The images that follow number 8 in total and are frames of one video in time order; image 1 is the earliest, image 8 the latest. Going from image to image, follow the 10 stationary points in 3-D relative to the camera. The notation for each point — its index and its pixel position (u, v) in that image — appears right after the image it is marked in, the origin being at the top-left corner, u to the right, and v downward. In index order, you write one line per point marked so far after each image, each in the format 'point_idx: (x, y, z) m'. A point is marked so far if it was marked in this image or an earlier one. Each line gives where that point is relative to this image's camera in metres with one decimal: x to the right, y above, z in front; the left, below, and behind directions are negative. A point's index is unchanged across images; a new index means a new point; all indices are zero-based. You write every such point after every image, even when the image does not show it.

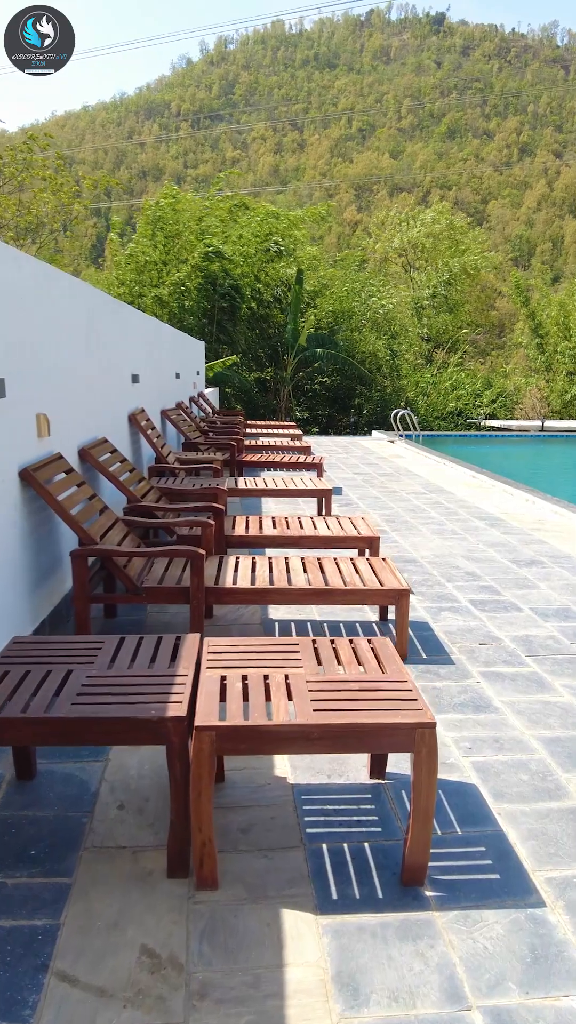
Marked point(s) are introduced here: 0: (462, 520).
0: (+1.6, 0.0, +7.6) m
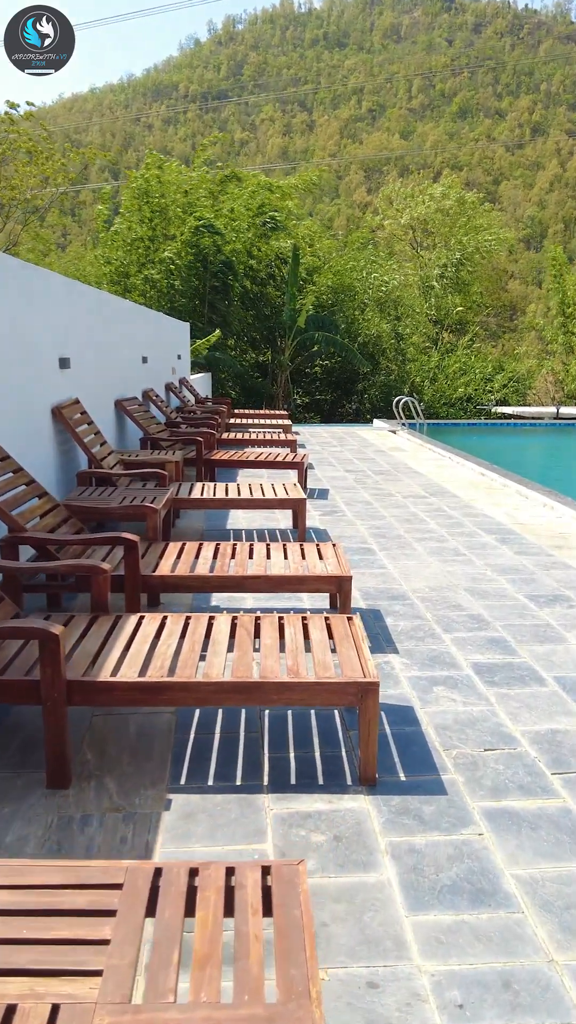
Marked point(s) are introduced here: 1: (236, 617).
0: (+1.3, -0.1, +6.2) m
1: (-0.2, -0.4, +3.1) m
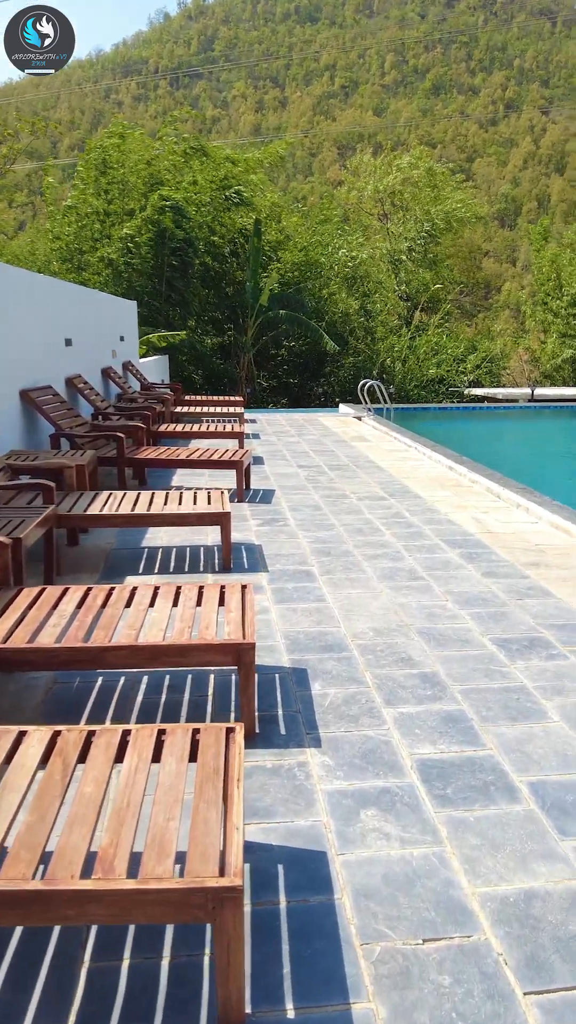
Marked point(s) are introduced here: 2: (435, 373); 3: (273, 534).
0: (+0.9, -0.2, +5.3) m
1: (-0.6, -0.6, +2.1) m
2: (+3.5, +3.3, +19.3) m
3: (-0.1, -0.1, +5.5) m
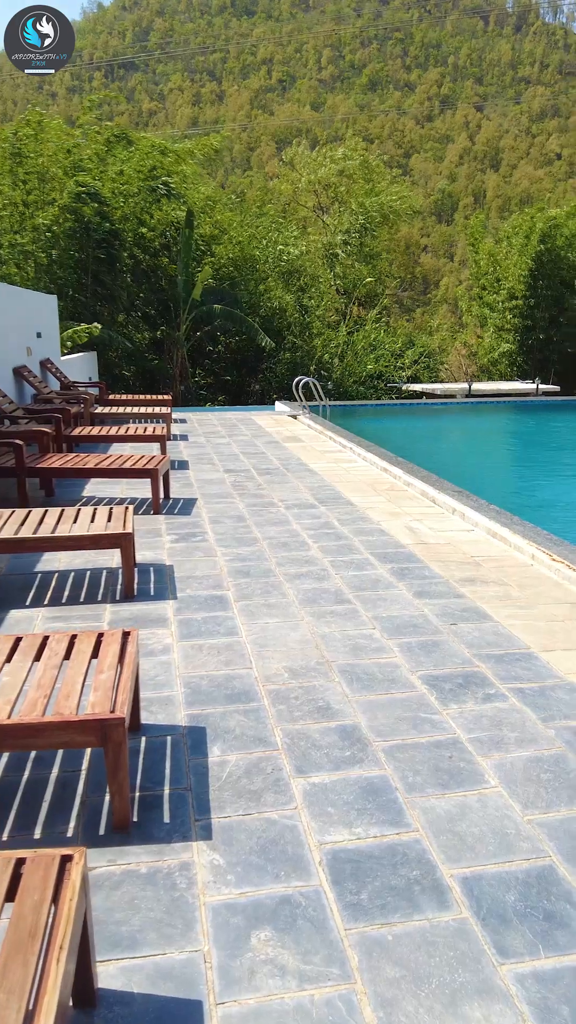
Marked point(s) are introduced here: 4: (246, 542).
0: (+0.4, -0.3, +4.8) m
1: (-0.9, -0.7, +1.5) m
2: (+2.0, +3.4, +18.9) m
3: (-0.6, -0.2, +5.0) m
4: (-0.3, -0.2, +5.1) m
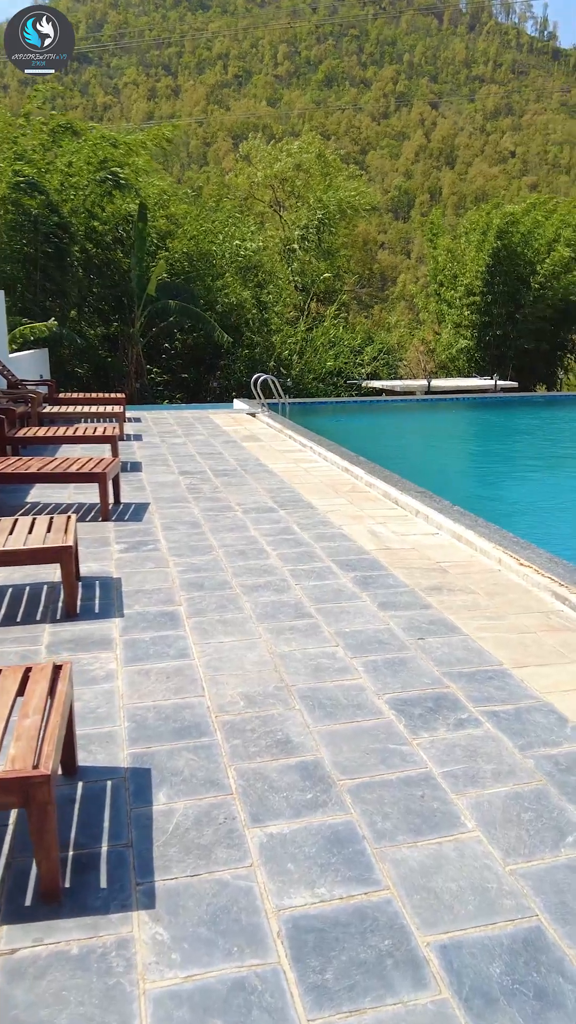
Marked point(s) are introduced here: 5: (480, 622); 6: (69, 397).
0: (+0.1, -0.3, +4.5) m
1: (-0.9, -0.7, +1.2) m
2: (+1.0, +3.4, +18.7) m
3: (-0.9, -0.3, +4.7) m
4: (-0.5, -0.2, +4.8) m
5: (+0.9, -0.5, +3.9) m
6: (-3.0, +1.6, +11.2) m
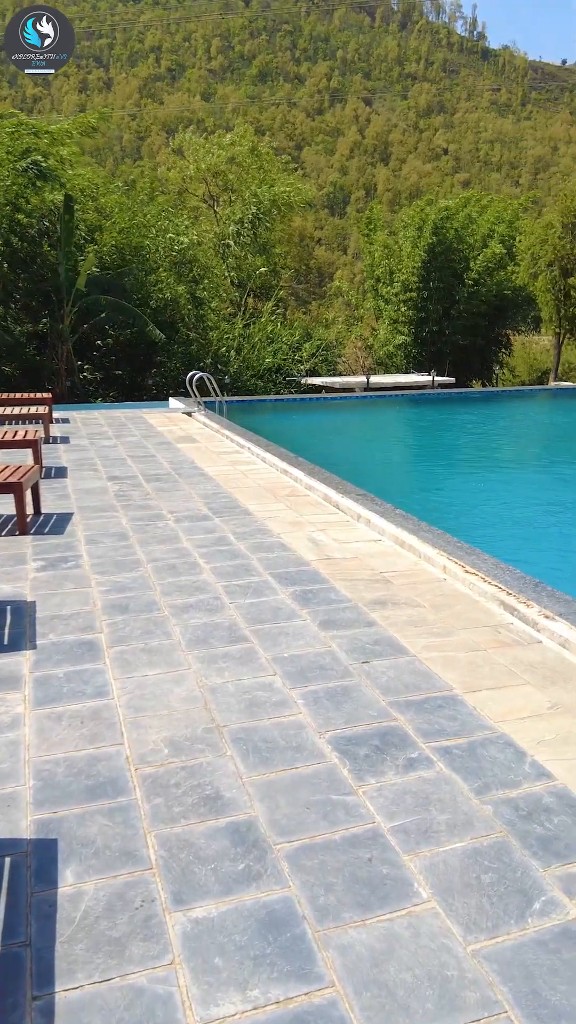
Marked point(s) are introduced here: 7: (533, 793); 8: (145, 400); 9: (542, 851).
0: (-0.2, -0.4, +4.2) m
1: (-1.0, -0.8, +0.8) m
2: (-0.4, +3.4, +18.4) m
3: (-1.2, -0.3, +4.3) m
4: (-0.9, -0.3, +4.5) m
5: (+0.6, -0.6, +3.6) m
6: (-3.8, +1.5, +10.6) m
7: (+0.7, -0.8, +2.4) m
8: (-3.2, +2.5, +18.5) m
9: (+0.7, -0.9, +2.2) m
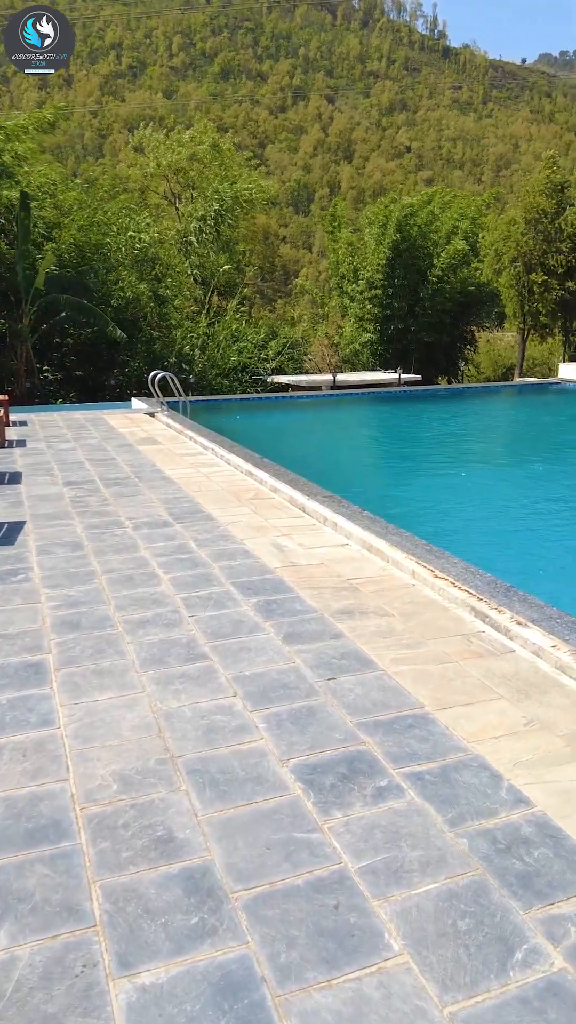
0: (-0.4, -0.4, +4.0) m
1: (-1.1, -0.9, +0.6) m
2: (-1.2, +3.4, +18.2) m
3: (-1.4, -0.4, +4.1) m
4: (-1.1, -0.3, +4.3) m
5: (+0.5, -0.6, +3.4) m
6: (-4.3, +1.4, +10.3) m
7: (+0.6, -0.9, +2.3) m
8: (-4.0, +2.5, +18.1) m
9: (+0.6, -0.9, +2.0) m
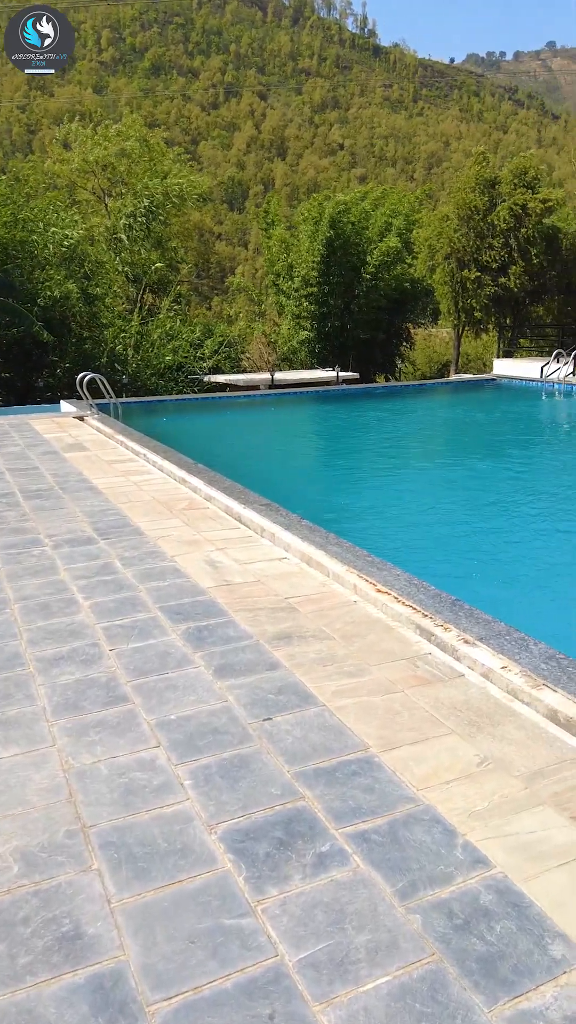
0: (-0.7, -0.5, +3.7) m
1: (-1.1, -1.0, +0.2) m
2: (-2.6, +3.3, +17.7) m
3: (-1.7, -0.5, +3.7) m
4: (-1.4, -0.4, +3.9) m
5: (+0.2, -0.7, +3.2) m
6: (-5.1, +1.2, +9.6) m
7: (+0.4, -0.9, +2.0) m
8: (-5.4, +2.3, +17.5) m
9: (+0.4, -1.0, +1.7) m
